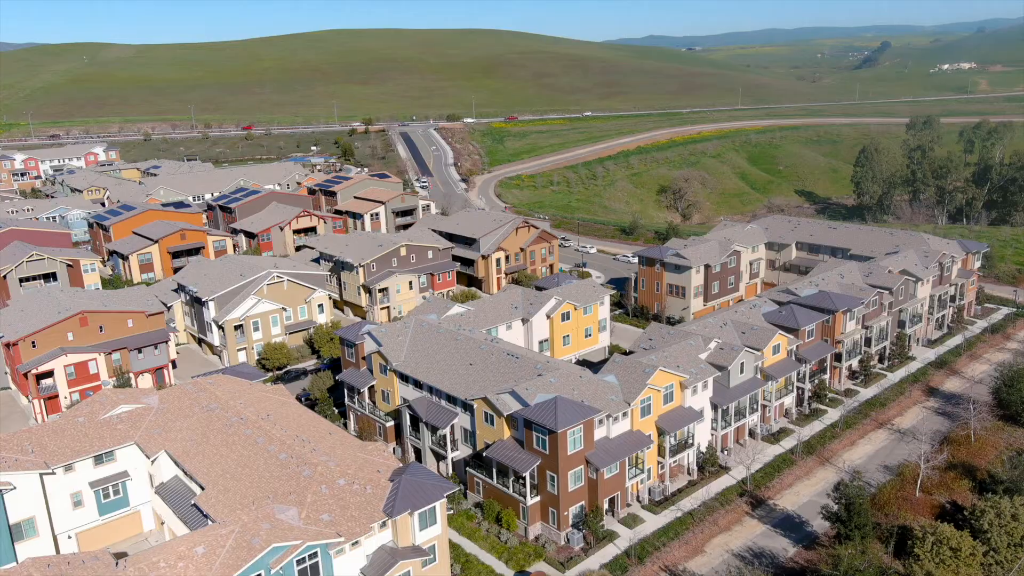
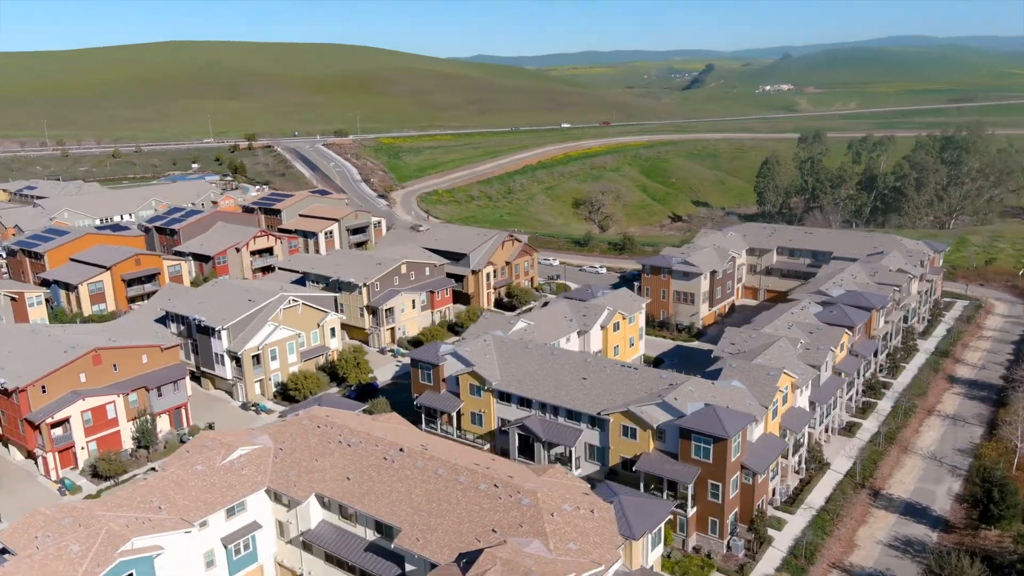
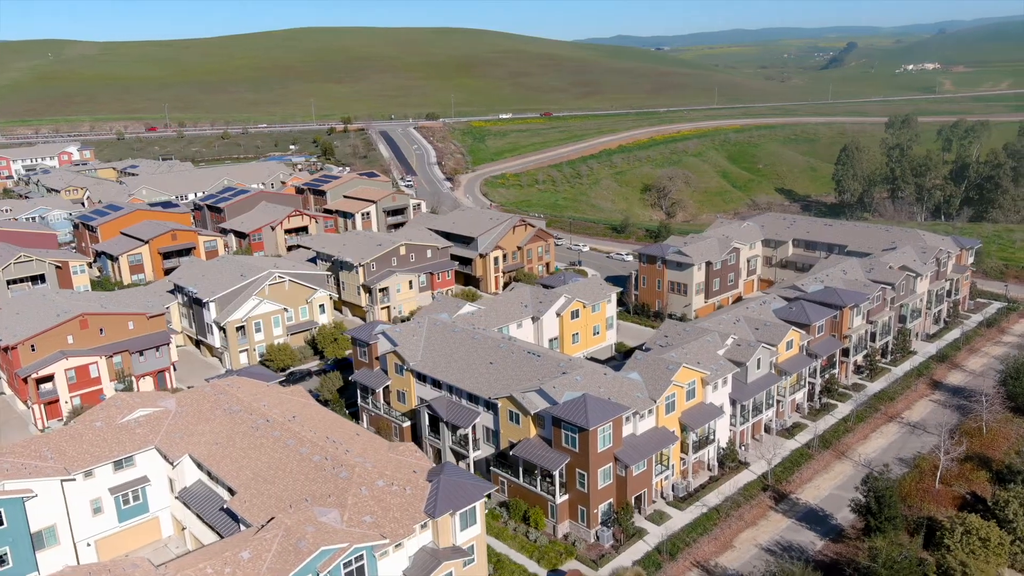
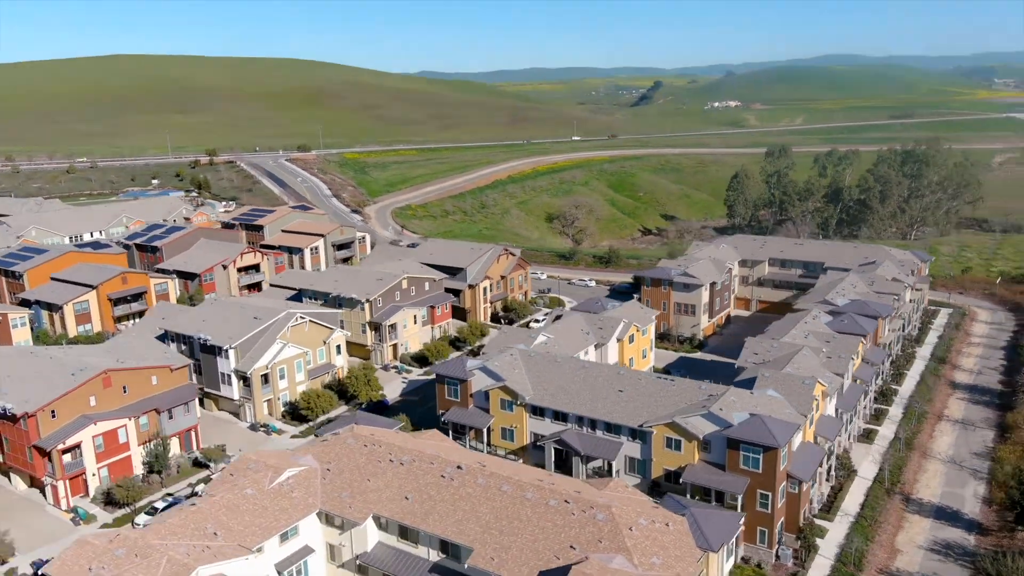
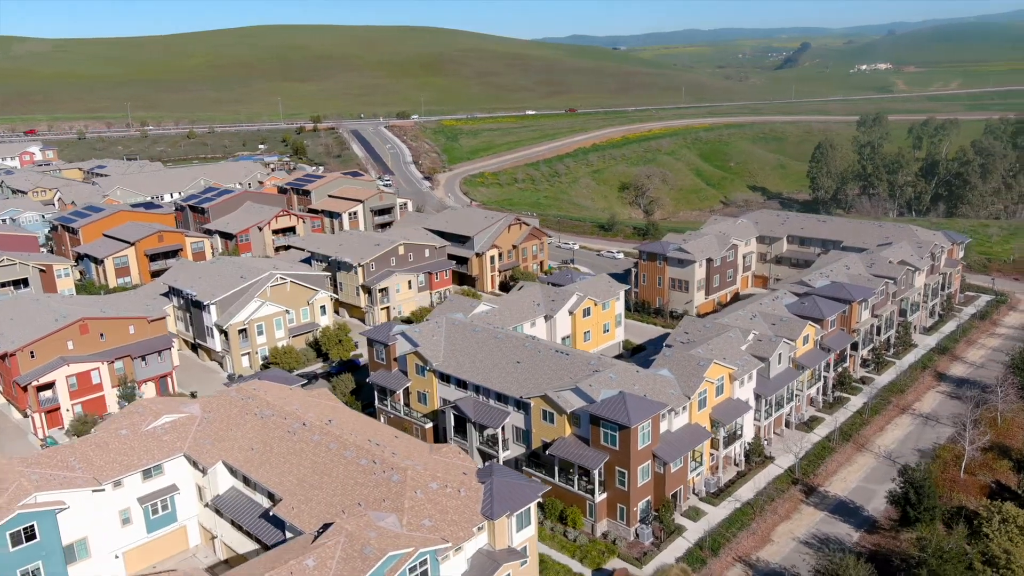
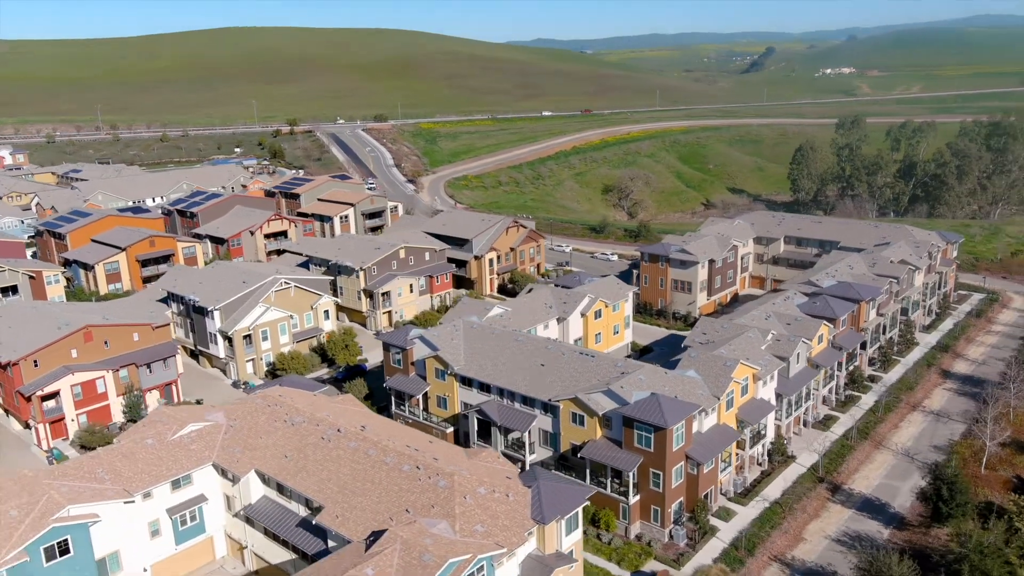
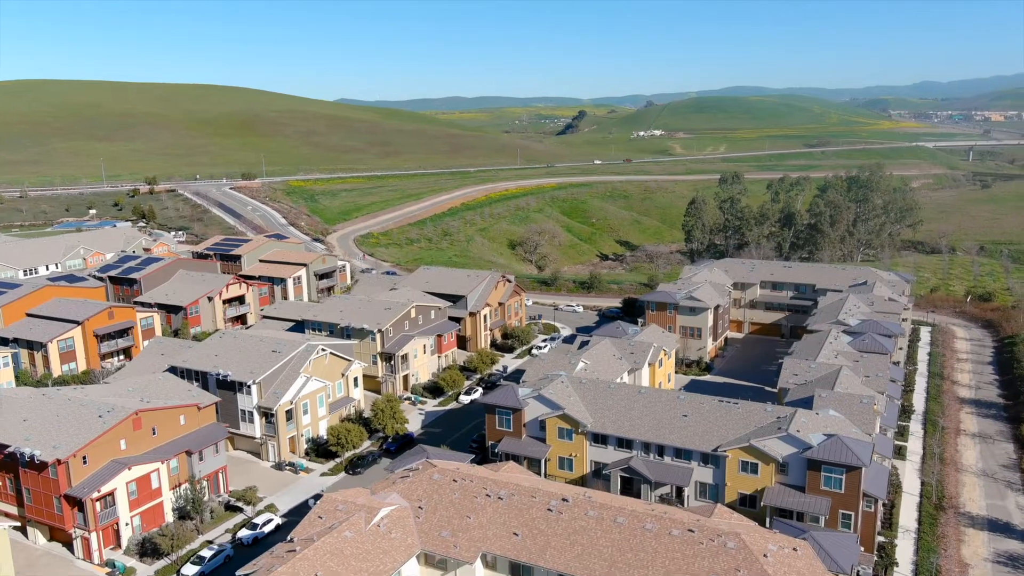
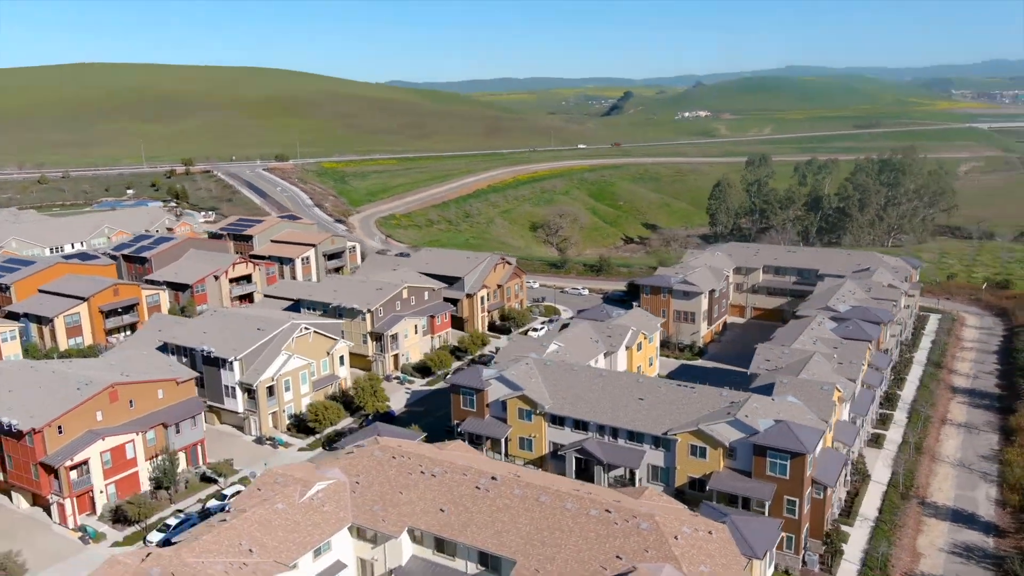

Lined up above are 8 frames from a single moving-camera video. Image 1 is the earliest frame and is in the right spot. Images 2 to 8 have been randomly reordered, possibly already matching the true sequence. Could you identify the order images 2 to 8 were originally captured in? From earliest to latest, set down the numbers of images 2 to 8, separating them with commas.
3, 5, 6, 2, 4, 8, 7
